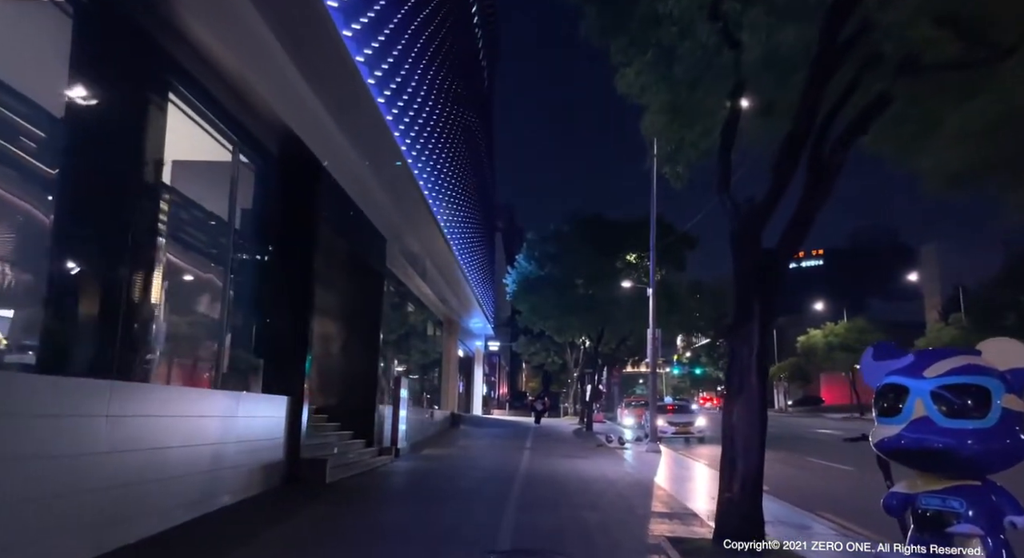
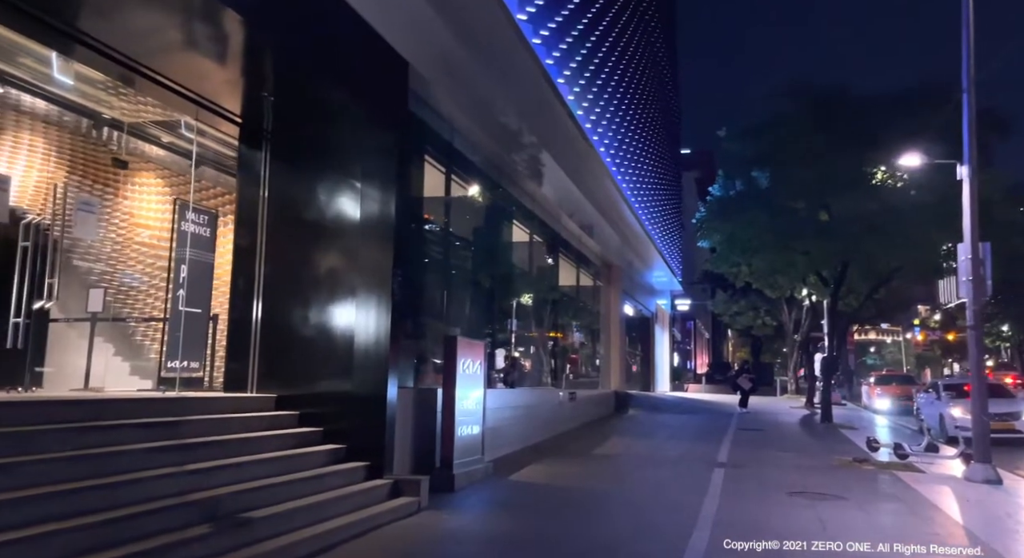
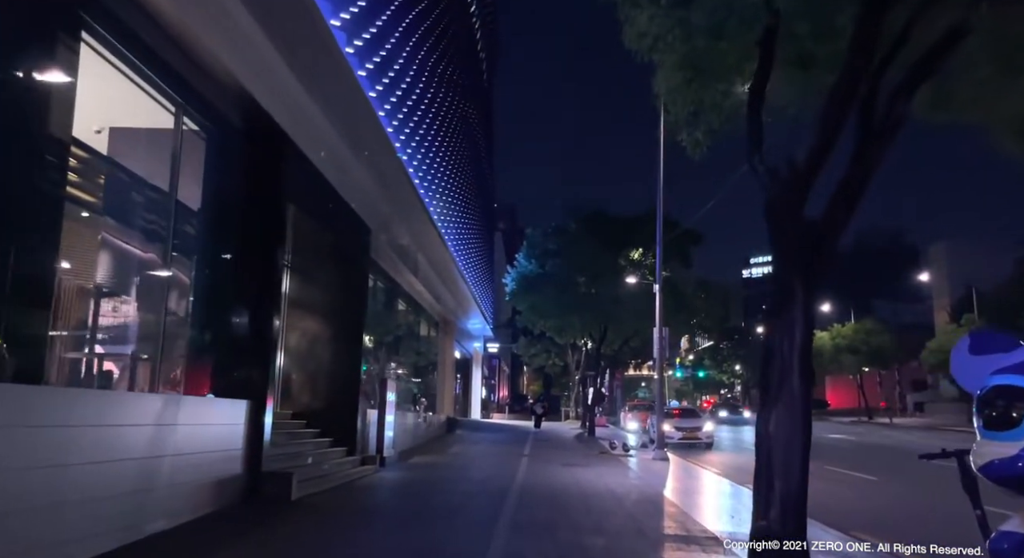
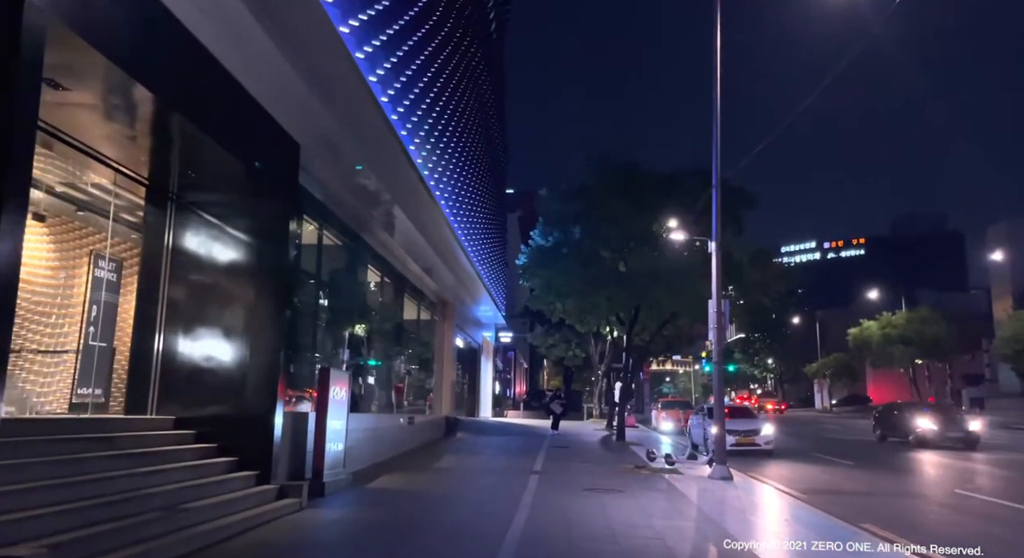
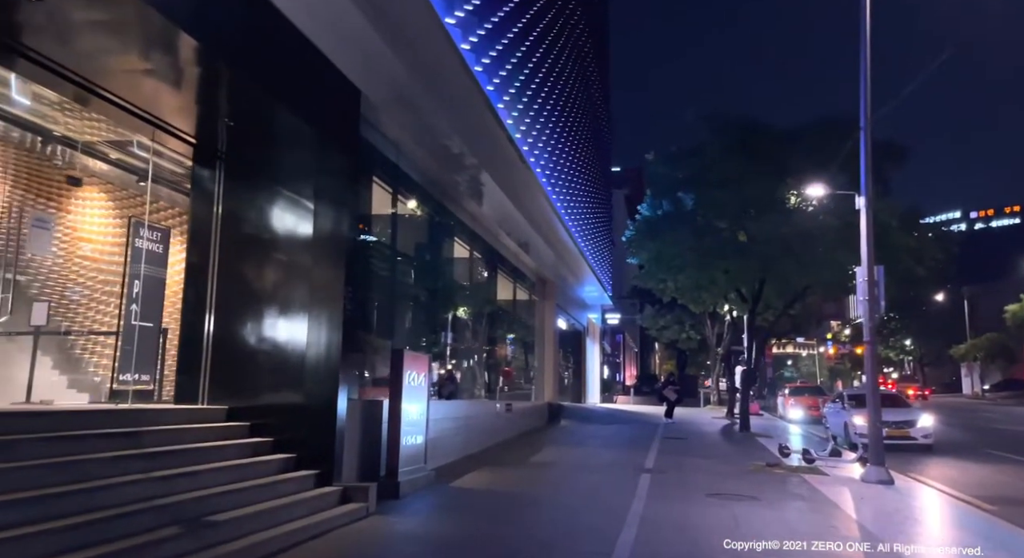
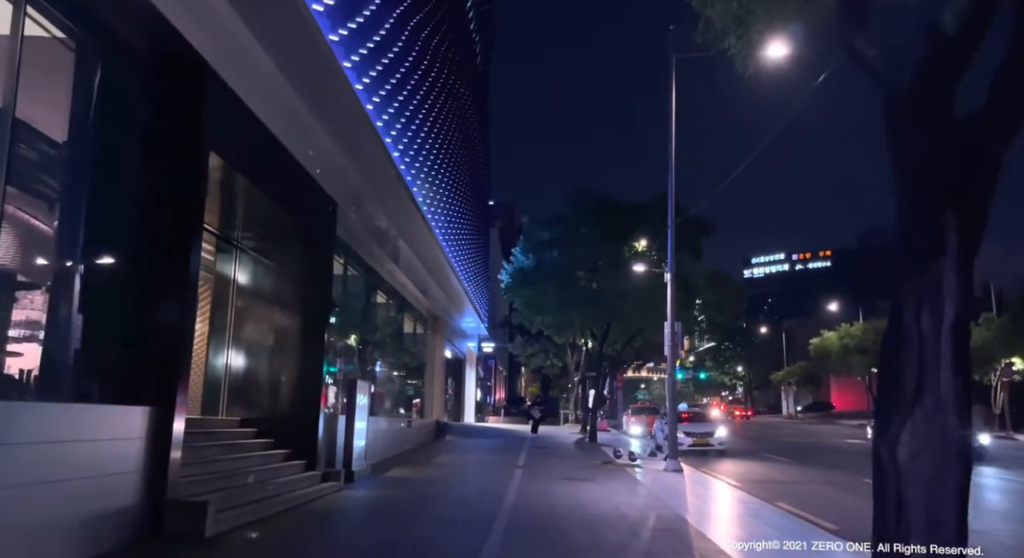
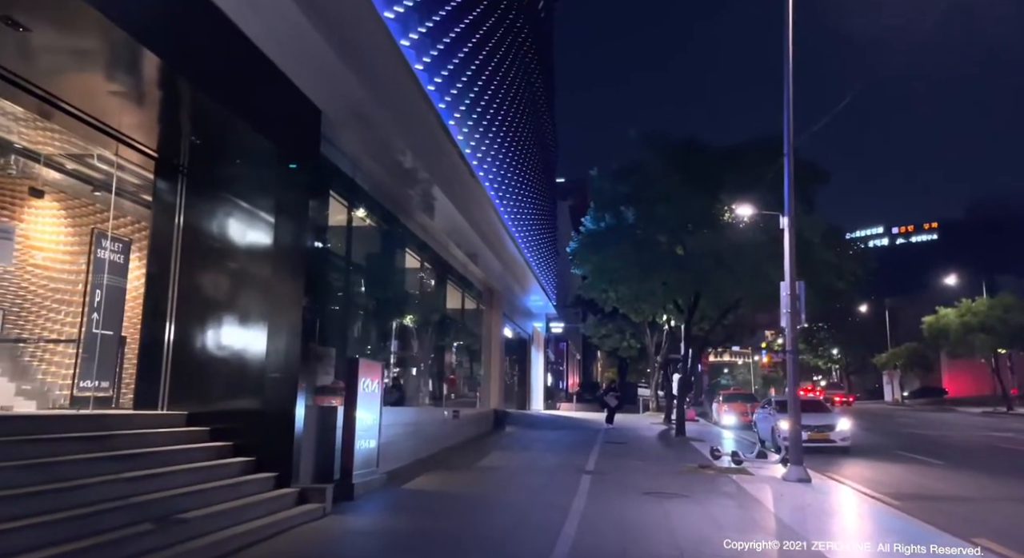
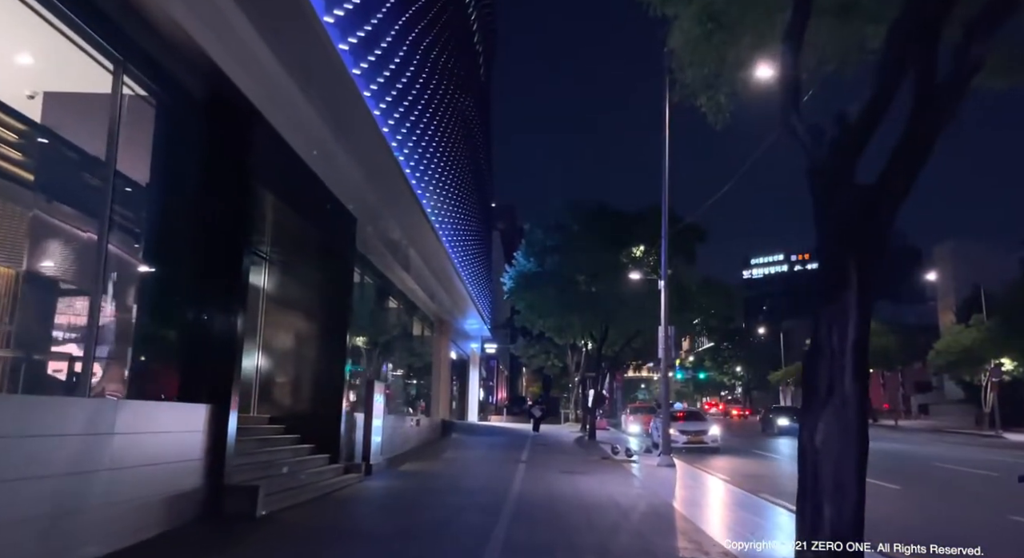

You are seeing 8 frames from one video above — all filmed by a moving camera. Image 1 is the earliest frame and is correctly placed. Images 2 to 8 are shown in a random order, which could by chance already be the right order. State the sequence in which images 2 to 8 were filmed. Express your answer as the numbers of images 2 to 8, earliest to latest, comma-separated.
3, 8, 6, 4, 7, 5, 2
